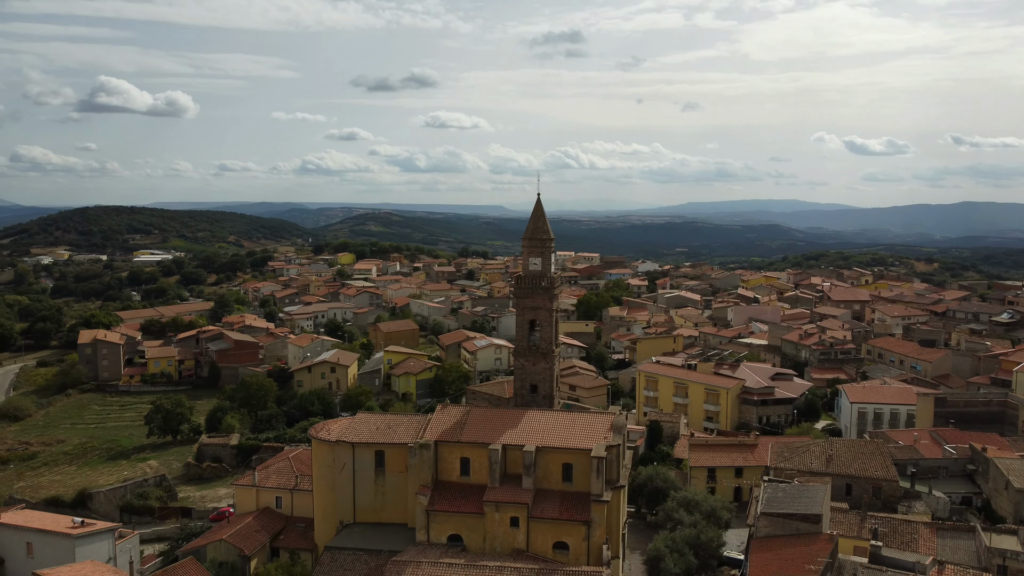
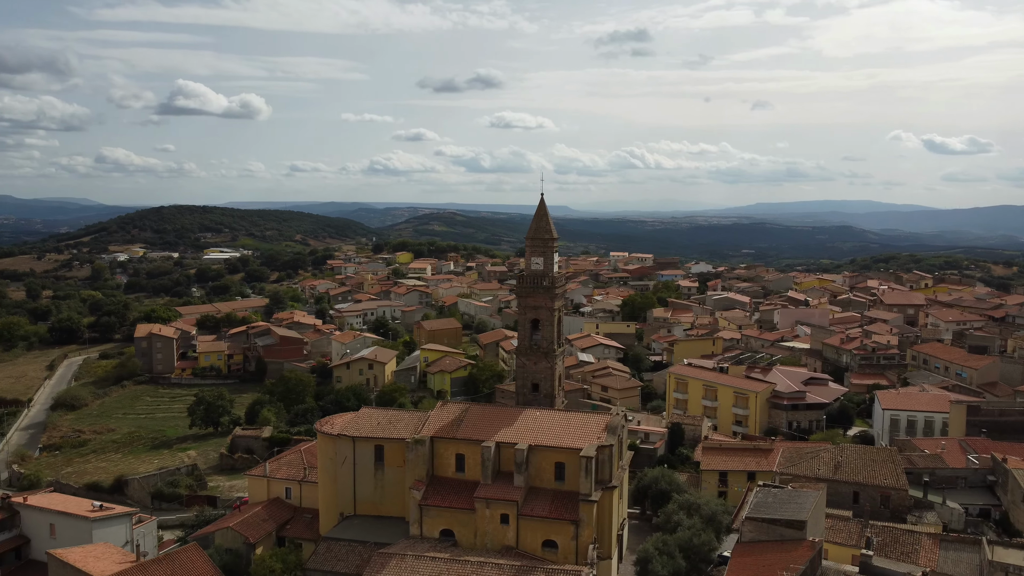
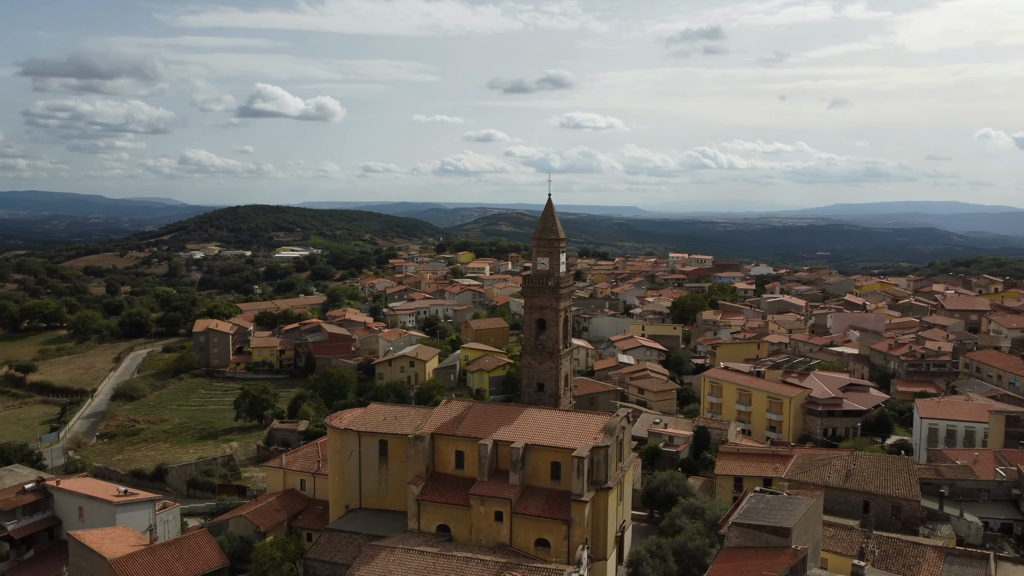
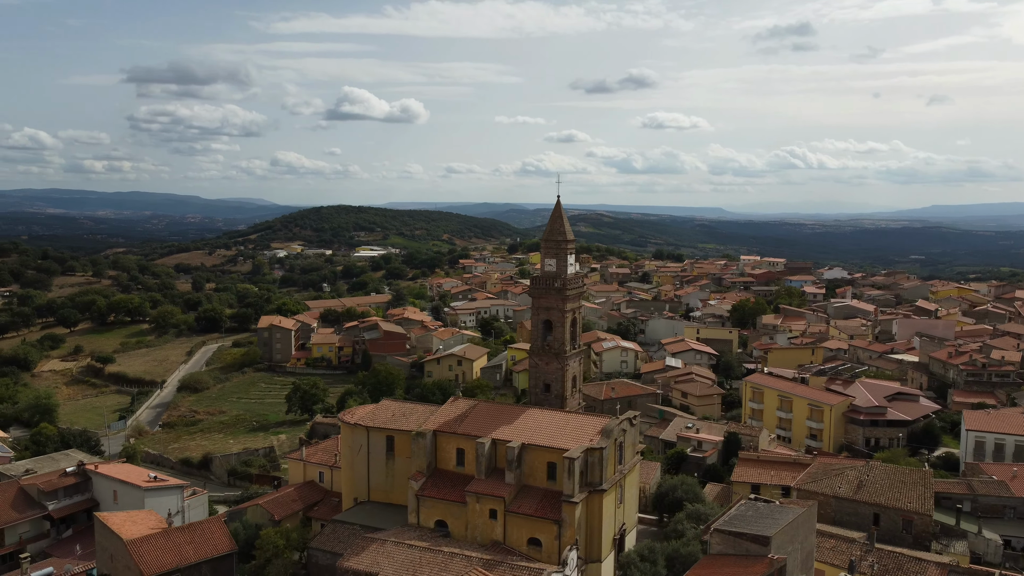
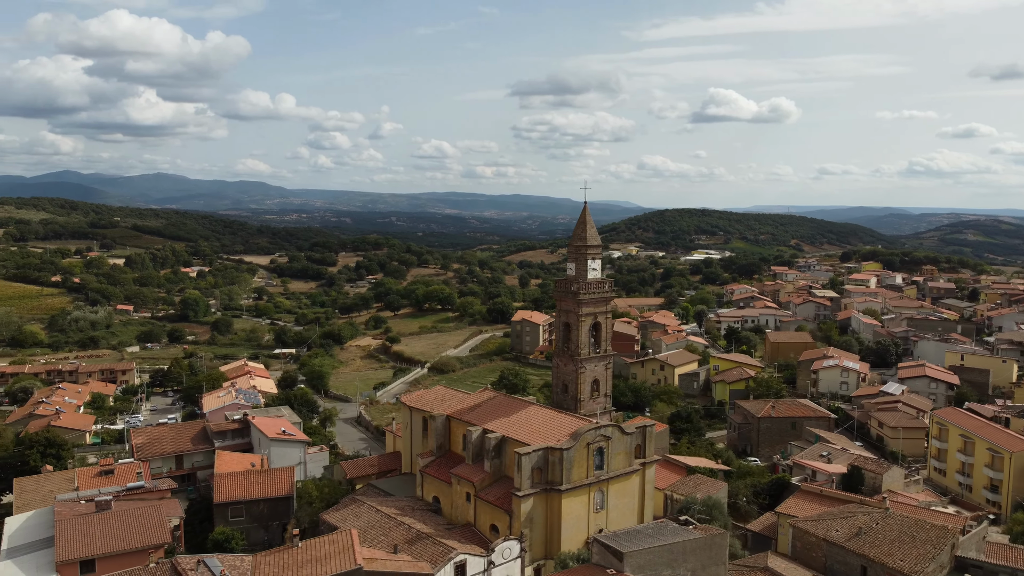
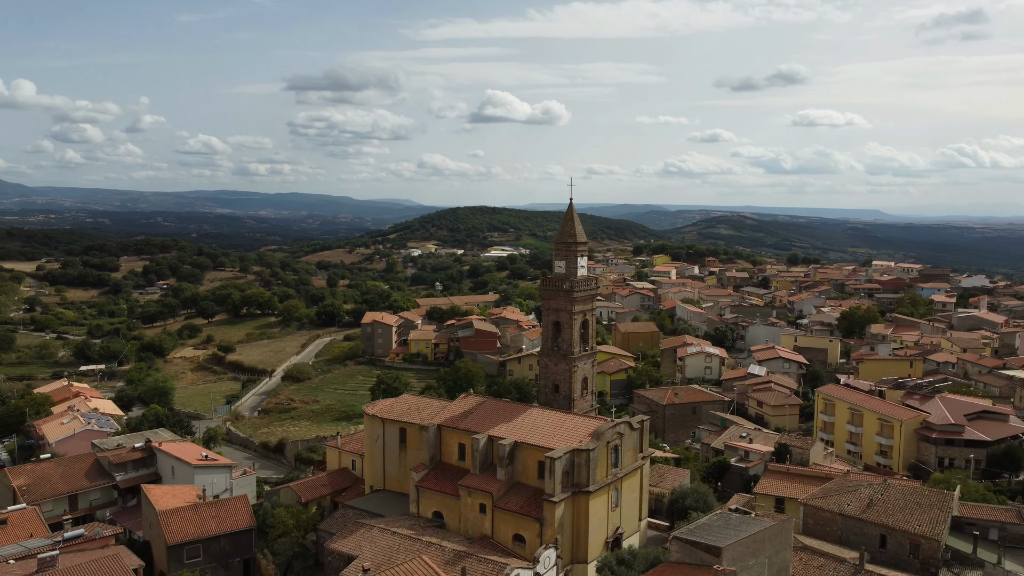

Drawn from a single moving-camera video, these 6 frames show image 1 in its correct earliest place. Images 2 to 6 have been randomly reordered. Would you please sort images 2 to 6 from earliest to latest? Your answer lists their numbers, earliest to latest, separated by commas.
2, 3, 4, 6, 5
